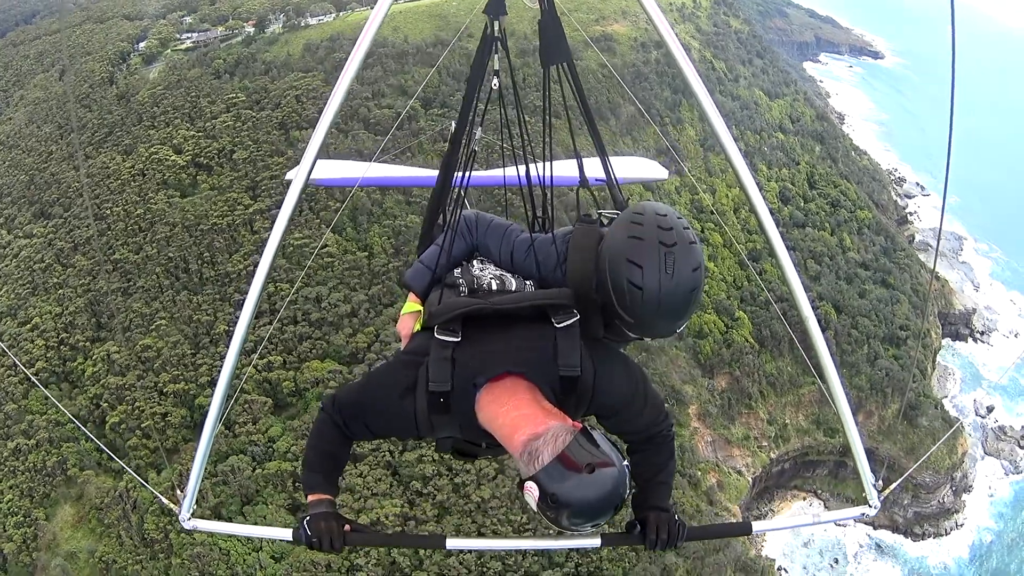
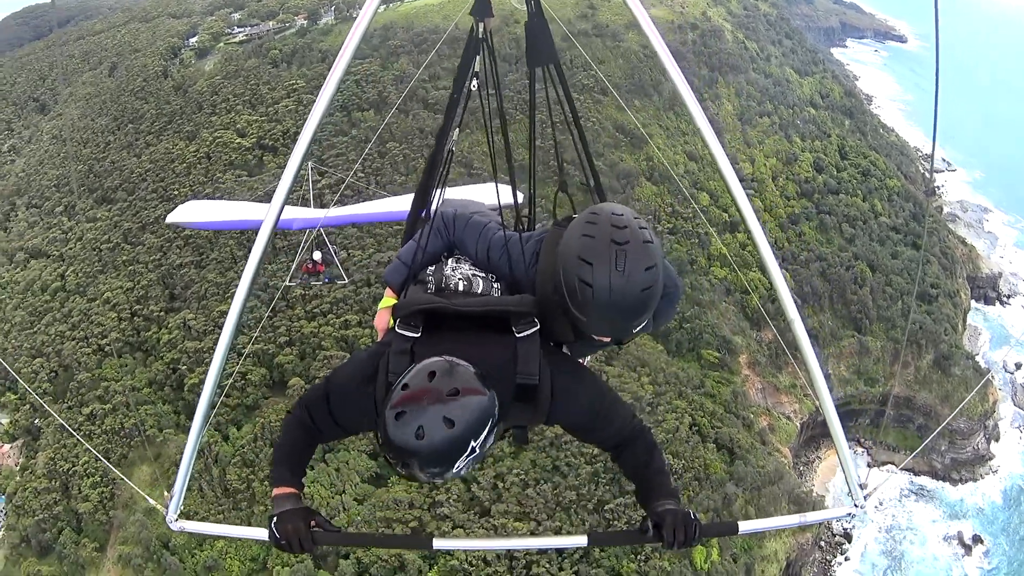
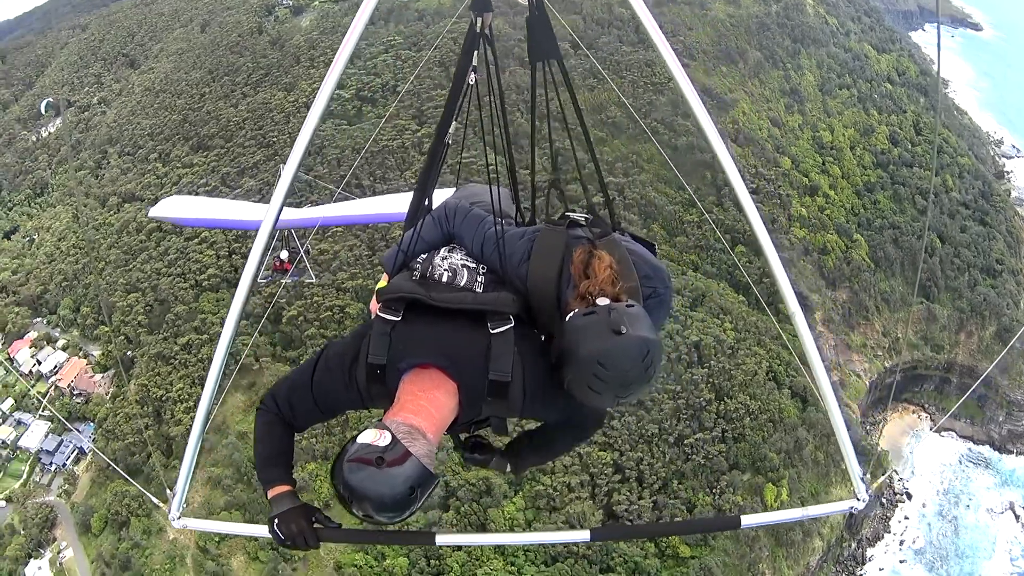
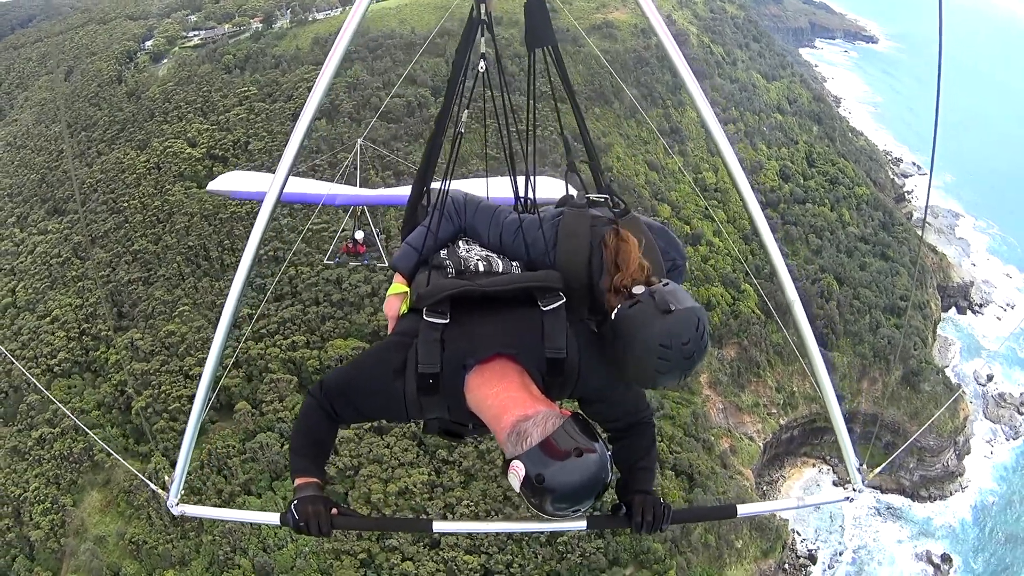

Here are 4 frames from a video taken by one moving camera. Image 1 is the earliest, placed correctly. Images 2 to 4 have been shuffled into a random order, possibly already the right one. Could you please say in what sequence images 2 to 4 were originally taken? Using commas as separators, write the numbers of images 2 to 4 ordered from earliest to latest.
4, 2, 3
